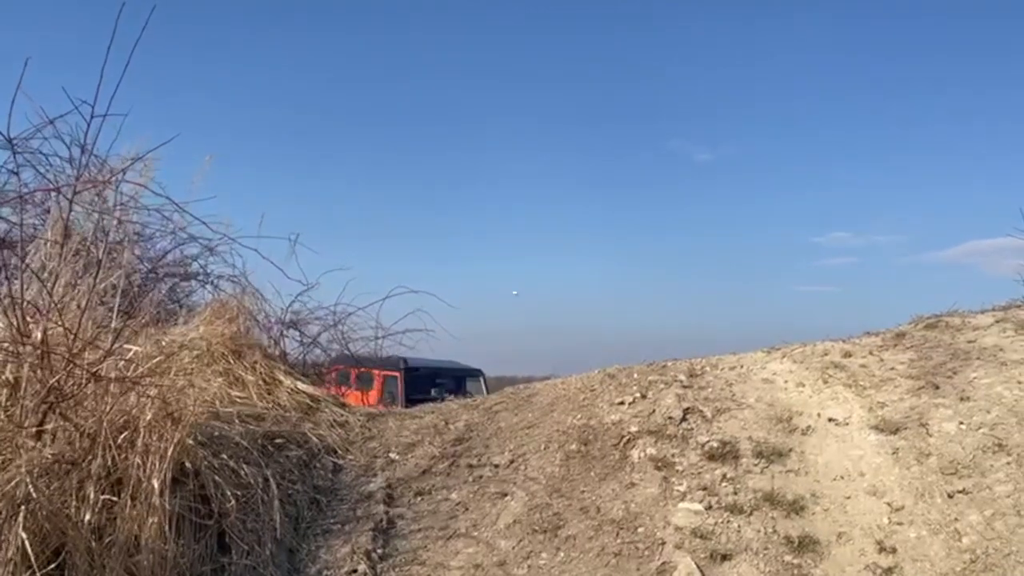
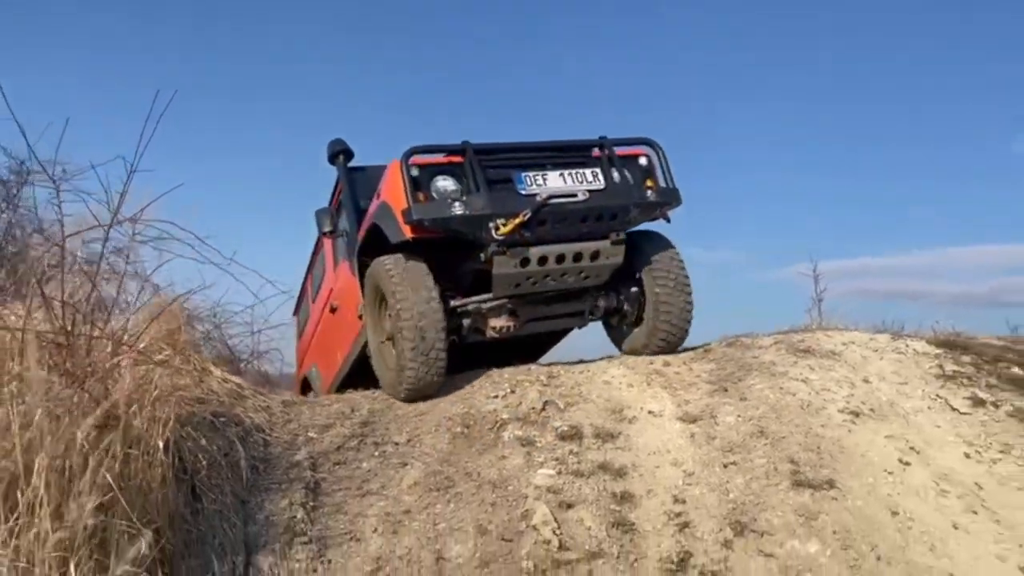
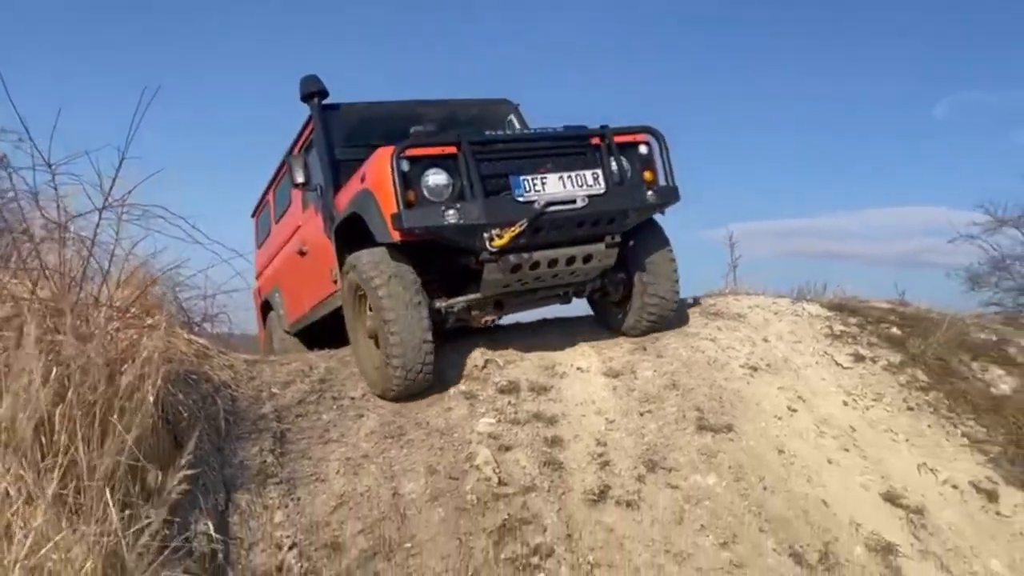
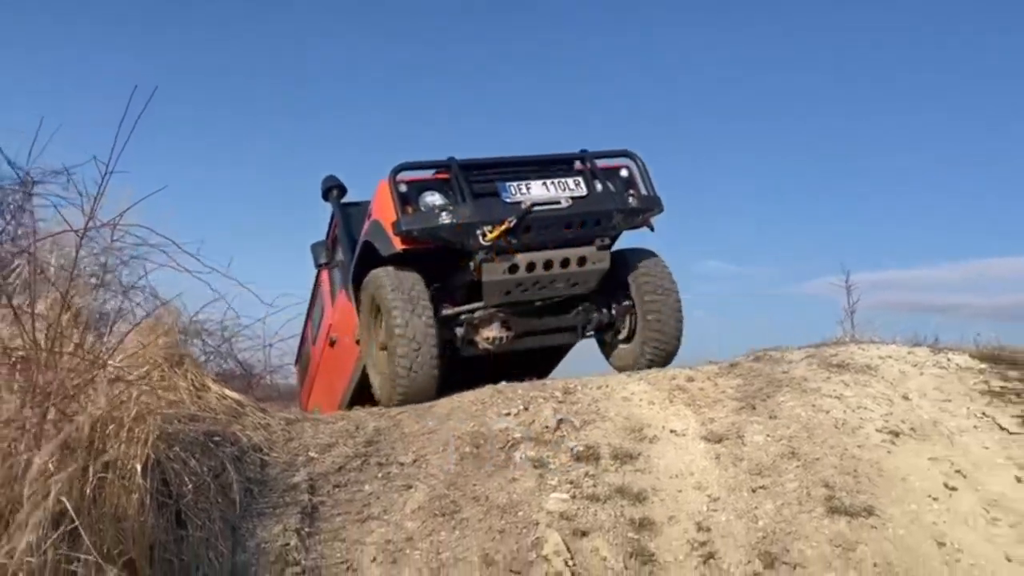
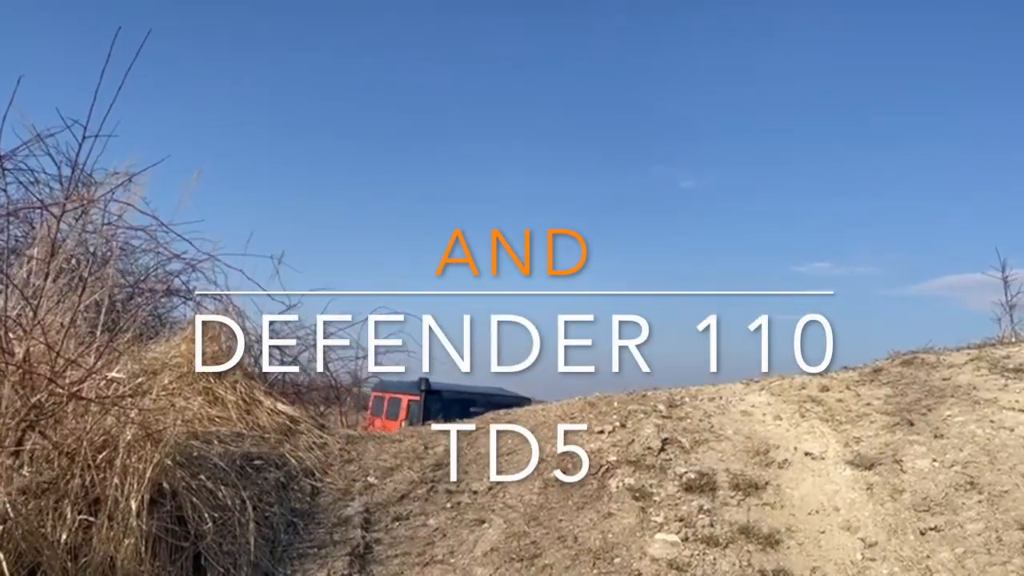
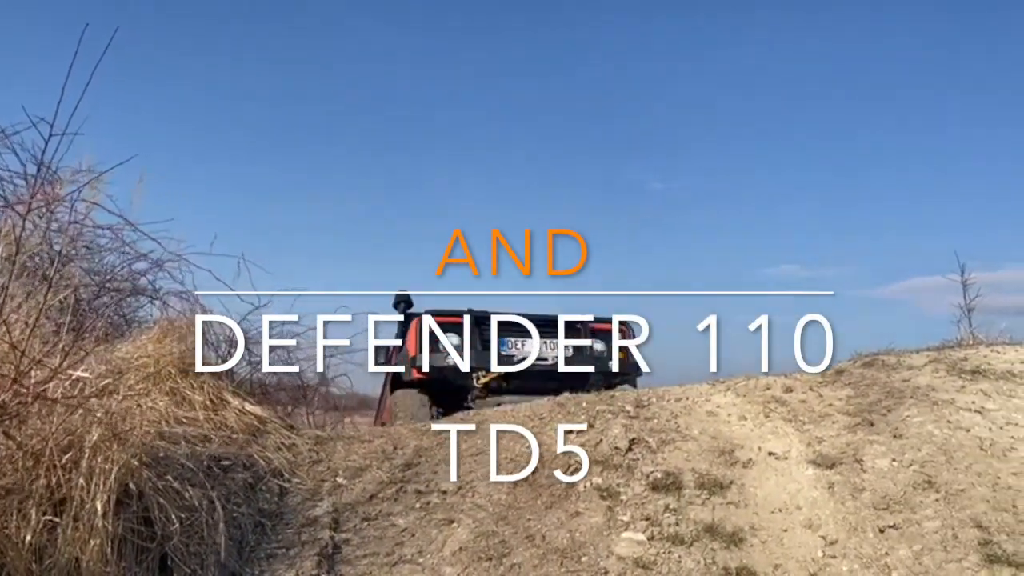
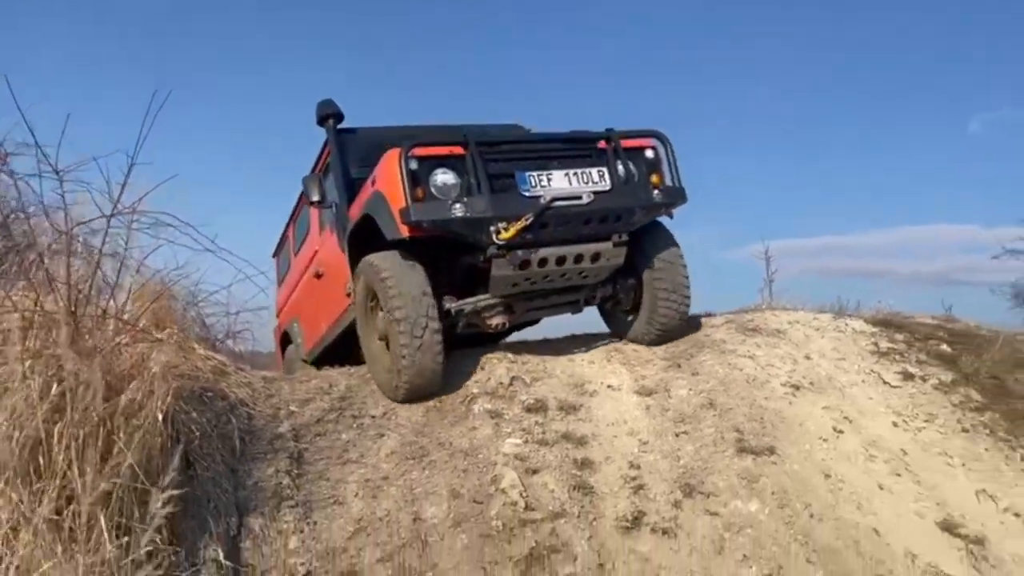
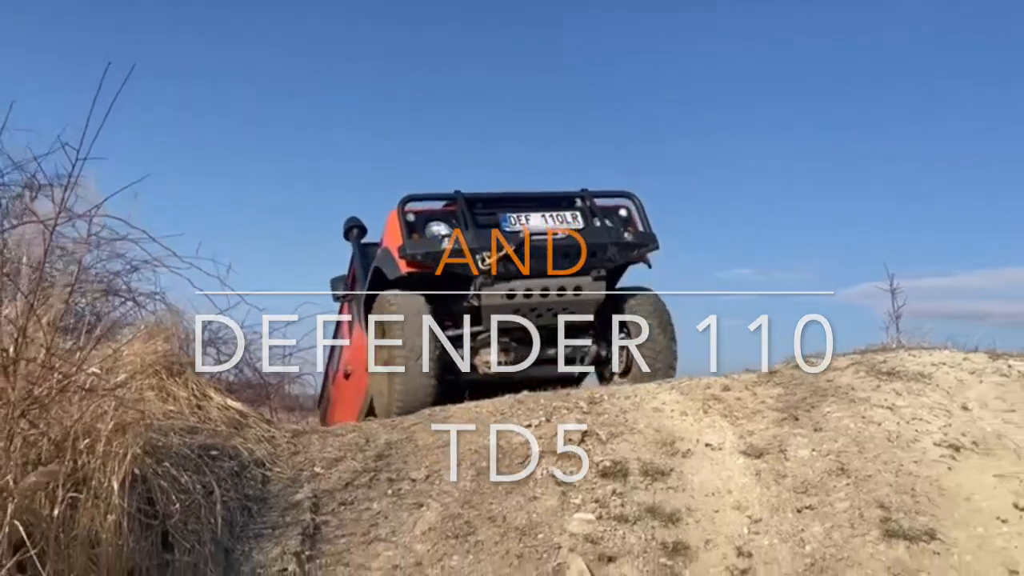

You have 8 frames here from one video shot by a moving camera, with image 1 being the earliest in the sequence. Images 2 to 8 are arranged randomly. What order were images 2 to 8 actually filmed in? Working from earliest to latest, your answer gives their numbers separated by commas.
5, 6, 8, 4, 2, 7, 3
